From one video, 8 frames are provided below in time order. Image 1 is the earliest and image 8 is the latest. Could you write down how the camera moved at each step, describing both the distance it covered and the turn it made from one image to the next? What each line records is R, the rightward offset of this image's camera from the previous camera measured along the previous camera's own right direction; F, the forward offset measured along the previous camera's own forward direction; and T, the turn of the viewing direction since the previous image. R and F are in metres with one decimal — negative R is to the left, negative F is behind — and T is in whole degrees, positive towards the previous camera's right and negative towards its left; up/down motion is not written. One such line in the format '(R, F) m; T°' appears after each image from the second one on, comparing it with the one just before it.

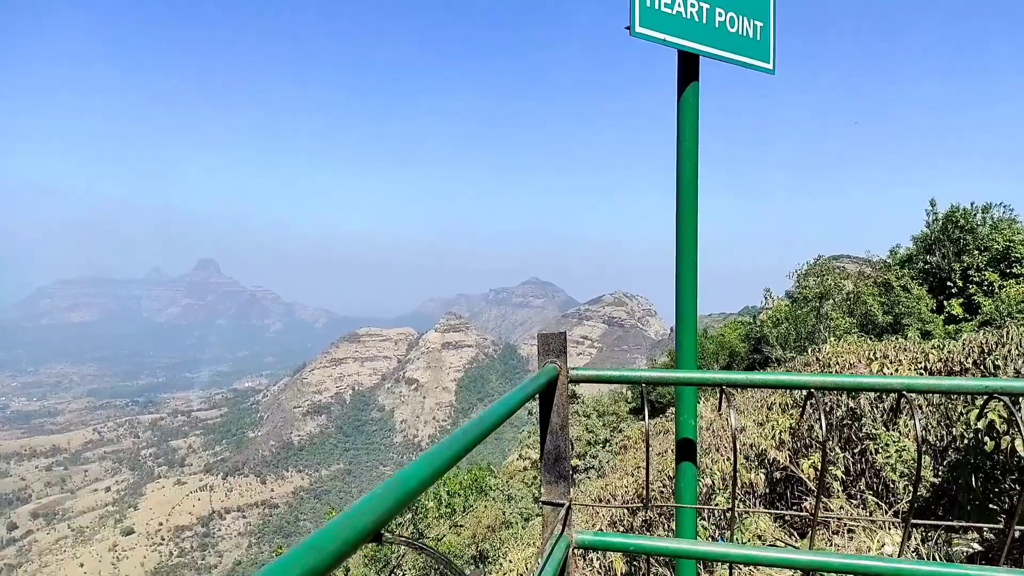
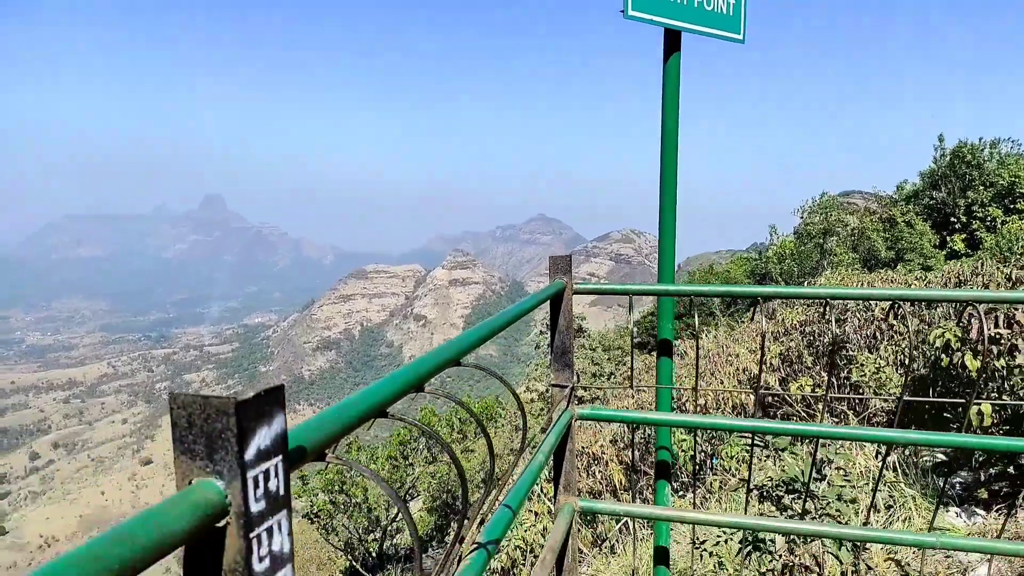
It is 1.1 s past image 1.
(0.0, -0.4) m; -1°
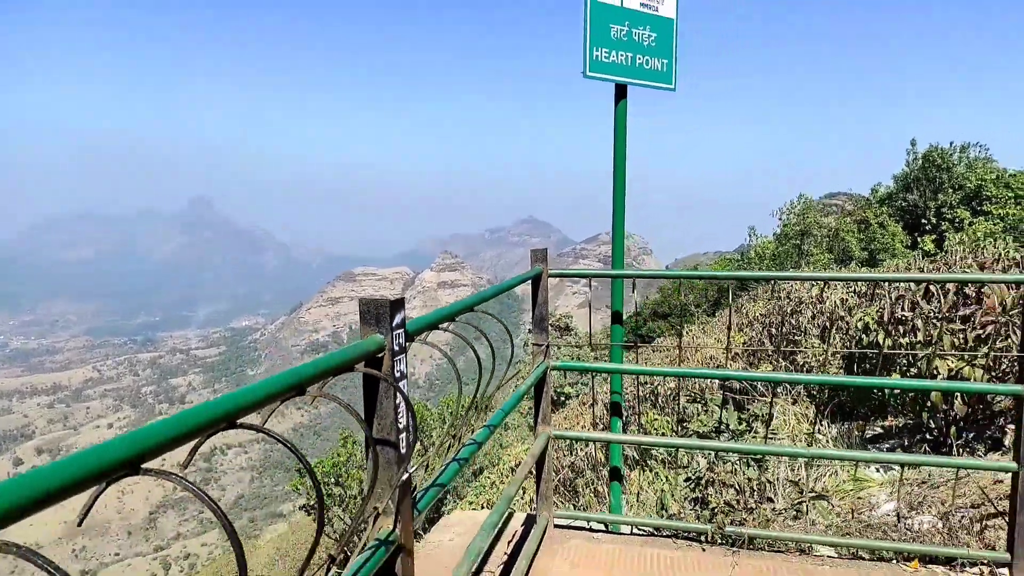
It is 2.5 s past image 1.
(0.0, -0.7) m; +1°
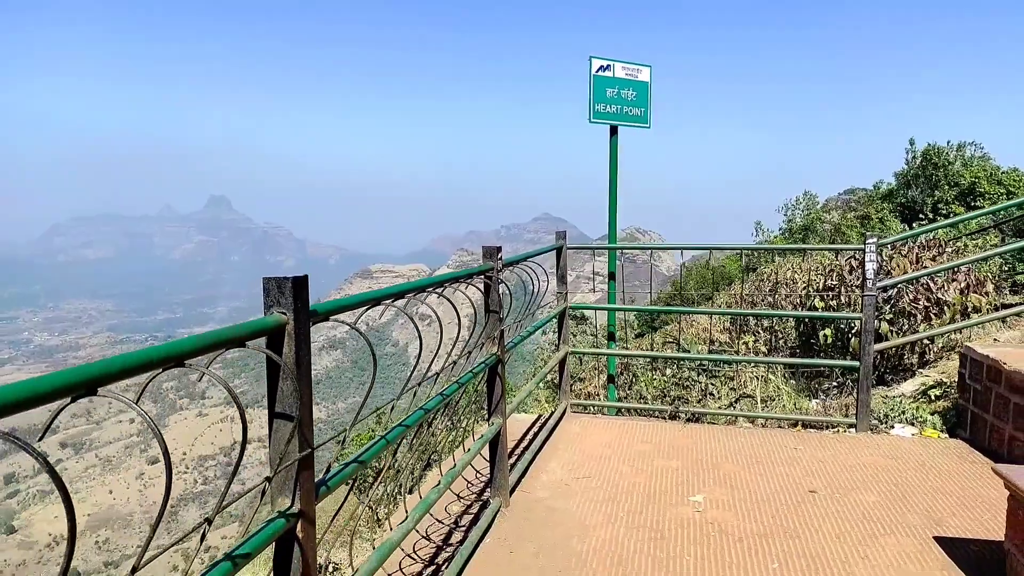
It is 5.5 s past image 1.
(-0.1, -1.6) m; -1°
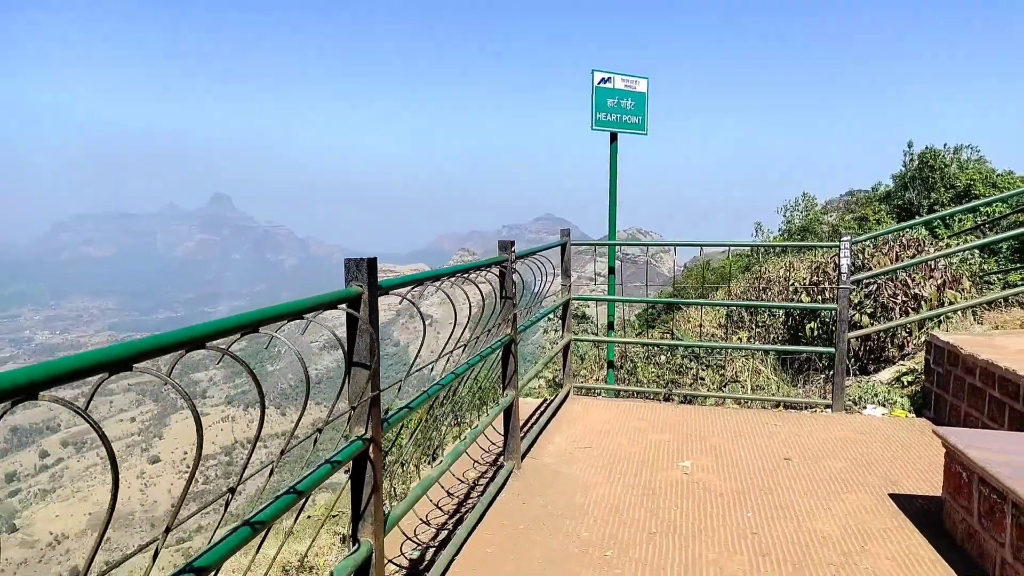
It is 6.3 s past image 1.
(0.0, -0.4) m; 0°
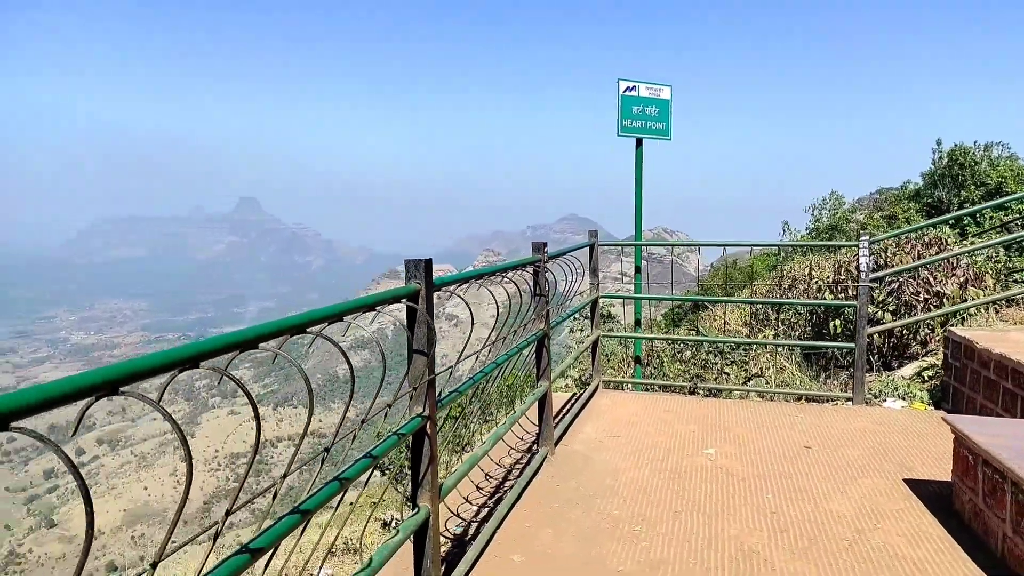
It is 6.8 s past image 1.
(0.0, -0.2) m; -2°
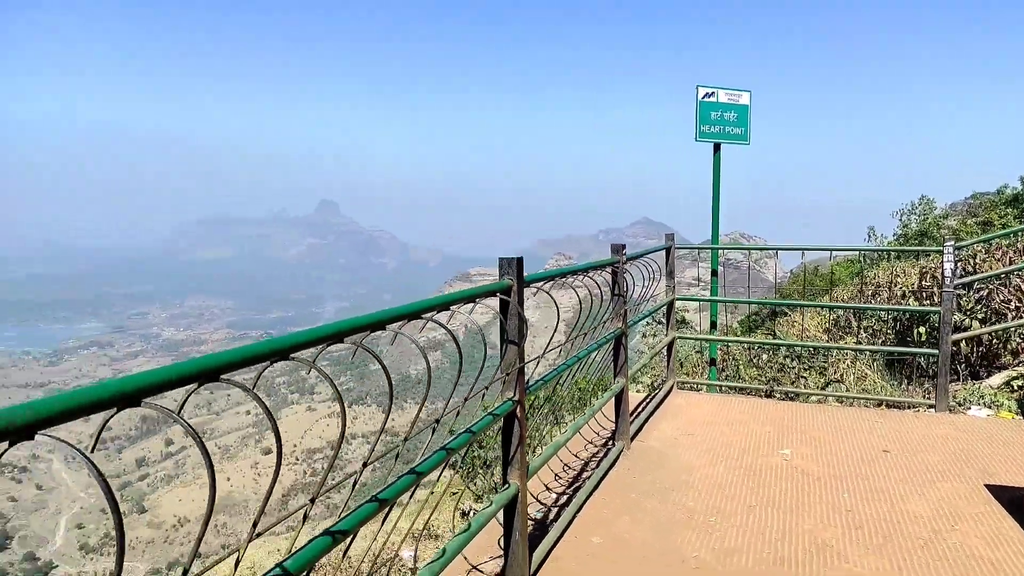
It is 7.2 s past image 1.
(-0.1, -0.2) m; -6°
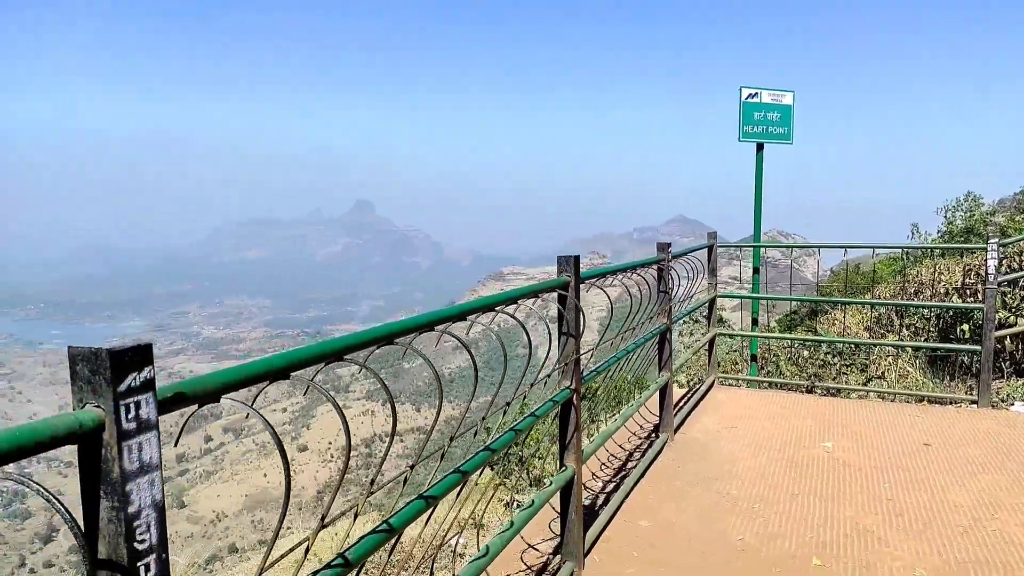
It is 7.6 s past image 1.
(-0.1, -0.2) m; -3°
